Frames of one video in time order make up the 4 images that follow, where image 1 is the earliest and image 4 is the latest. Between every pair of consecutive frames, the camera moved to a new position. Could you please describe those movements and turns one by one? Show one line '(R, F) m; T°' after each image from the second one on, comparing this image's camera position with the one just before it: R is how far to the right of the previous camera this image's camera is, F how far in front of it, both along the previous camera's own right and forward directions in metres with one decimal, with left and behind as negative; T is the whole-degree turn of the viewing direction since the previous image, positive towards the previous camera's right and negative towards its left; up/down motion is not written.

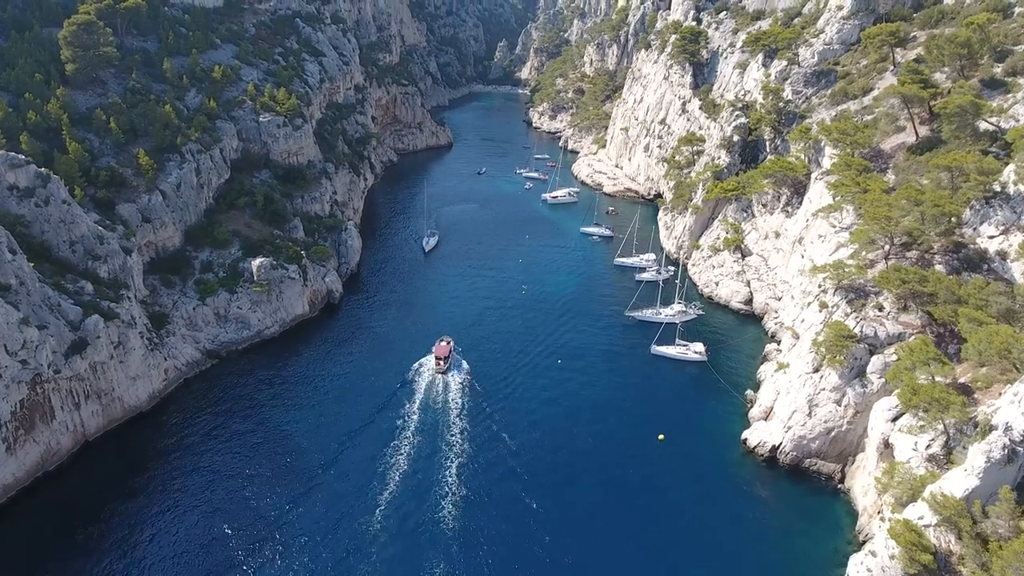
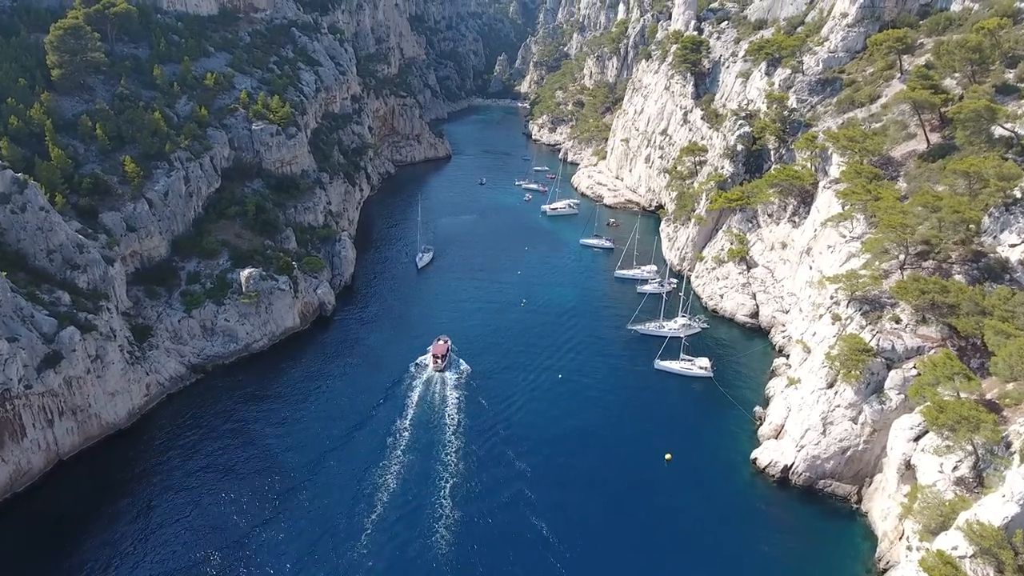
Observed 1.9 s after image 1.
(+0.1, +1.8) m; 0°
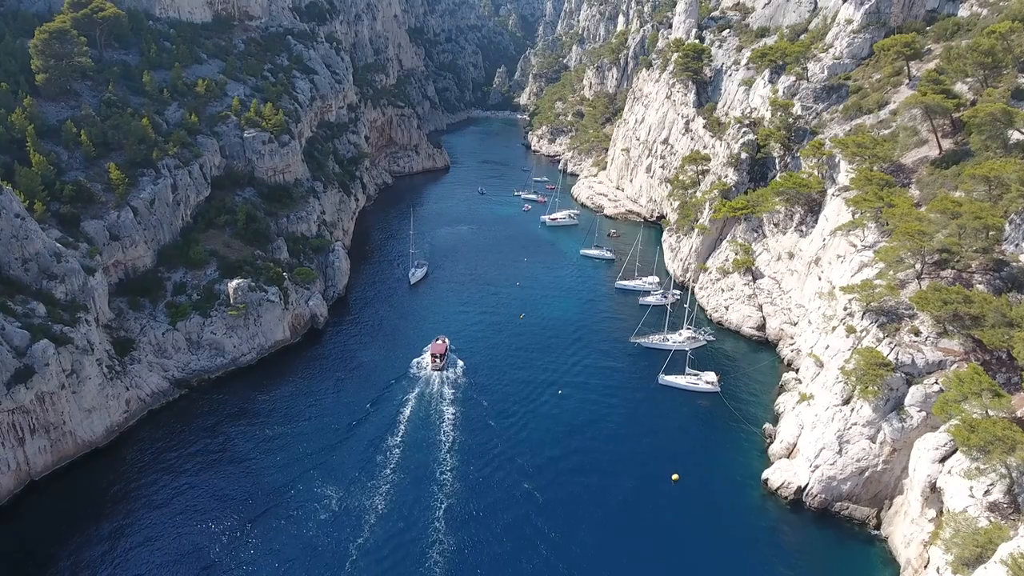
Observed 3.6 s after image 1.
(+0.1, +1.8) m; 0°
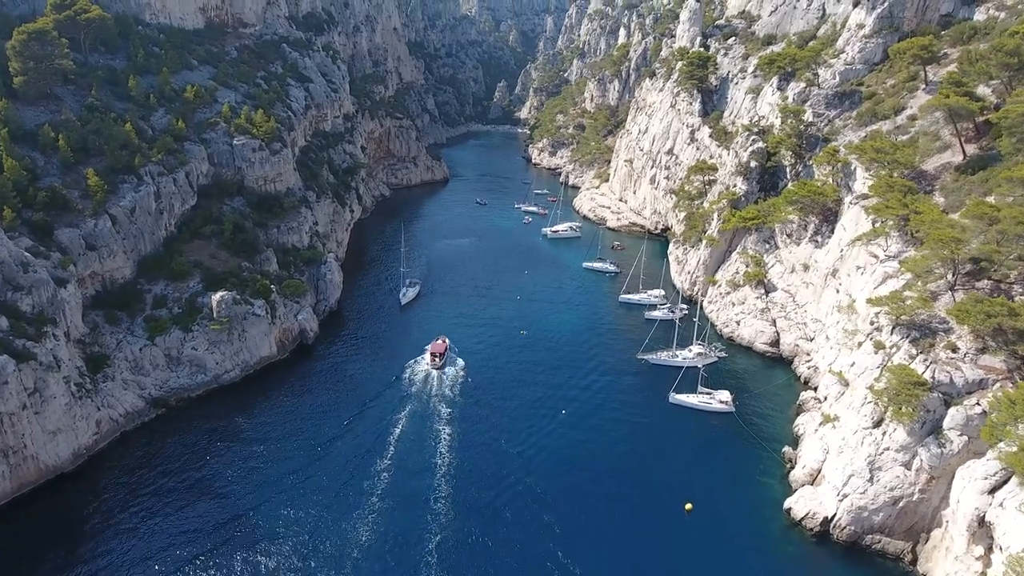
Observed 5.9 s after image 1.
(0.0, +2.6) m; 0°
